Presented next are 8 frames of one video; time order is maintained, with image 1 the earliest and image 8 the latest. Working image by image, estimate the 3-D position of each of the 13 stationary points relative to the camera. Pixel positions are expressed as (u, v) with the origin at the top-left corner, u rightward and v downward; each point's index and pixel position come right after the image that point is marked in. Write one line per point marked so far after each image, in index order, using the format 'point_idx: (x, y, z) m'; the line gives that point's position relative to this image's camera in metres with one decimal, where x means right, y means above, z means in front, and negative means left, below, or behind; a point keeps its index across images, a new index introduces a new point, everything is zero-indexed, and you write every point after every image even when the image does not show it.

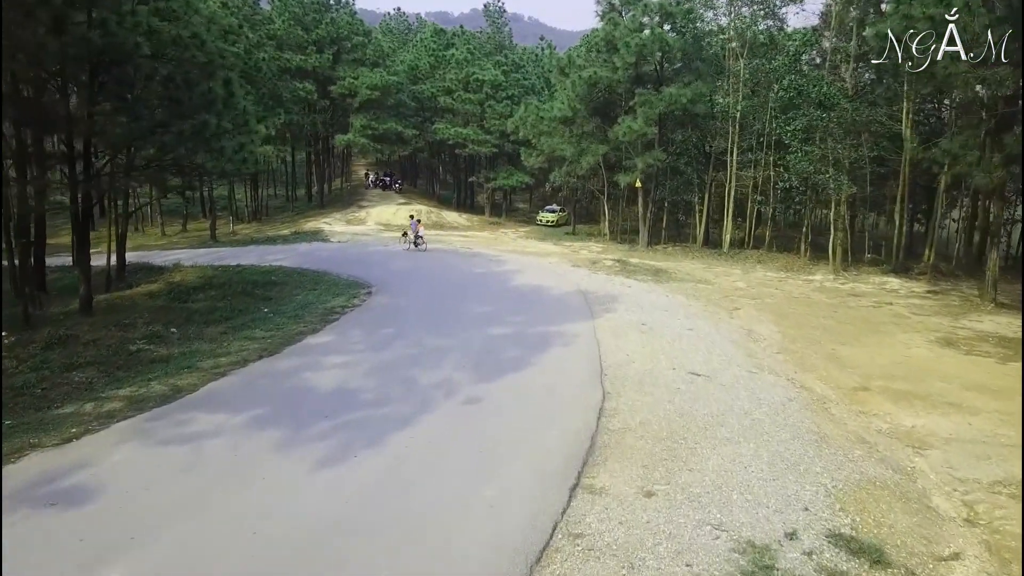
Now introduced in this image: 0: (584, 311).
0: (+1.1, -0.4, +11.6) m
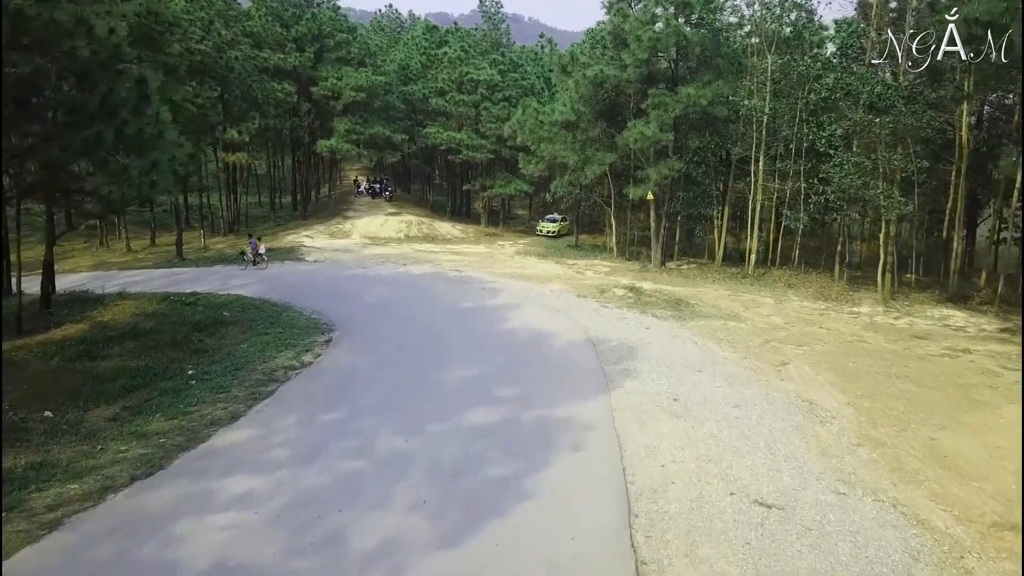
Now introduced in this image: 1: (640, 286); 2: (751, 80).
0: (+1.0, -1.0, +9.0) m
1: (+2.9, 0.0, +17.4) m
2: (+5.9, +5.1, +18.8) m
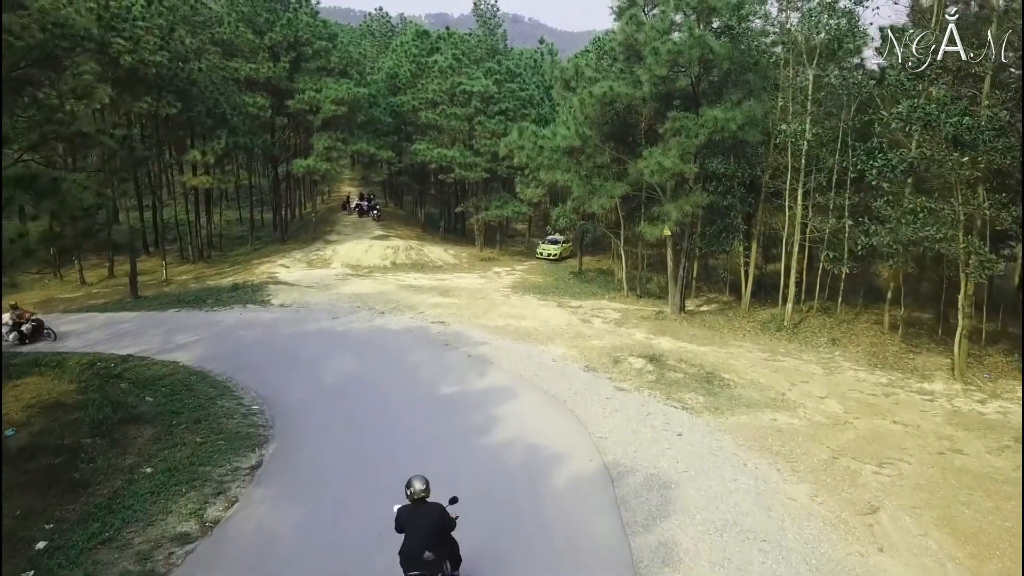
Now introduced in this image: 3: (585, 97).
0: (+0.9, -2.2, +6.2) m
1: (+2.8, -1.2, +14.6) m
2: (+5.8, +4.0, +16.0) m
3: (+1.6, +4.2, +16.7) m
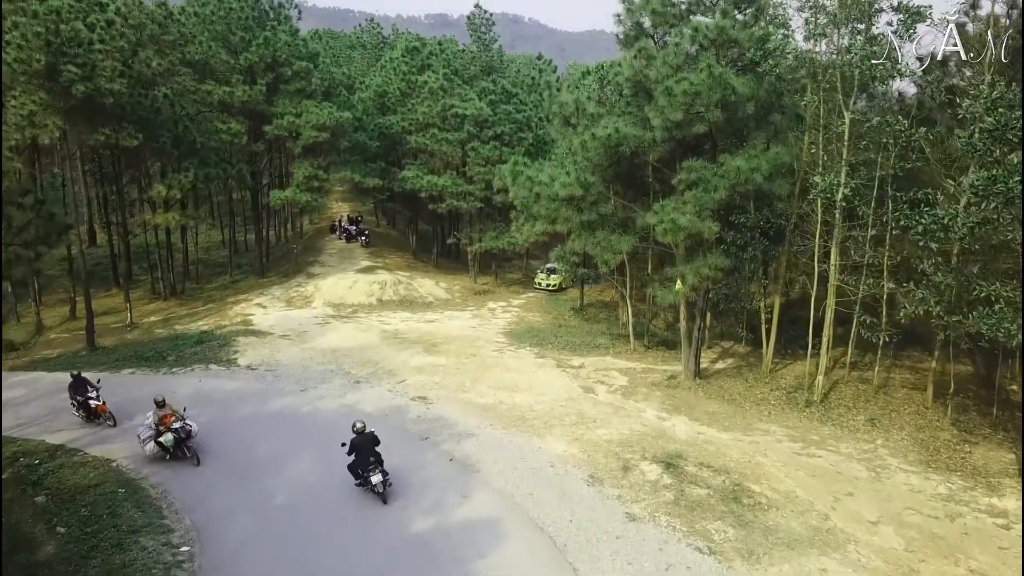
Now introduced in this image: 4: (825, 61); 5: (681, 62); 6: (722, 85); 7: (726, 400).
0: (+0.7, -3.6, +4.2) m
1: (+2.7, -2.5, +12.6) m
2: (+5.7, +2.6, +13.9) m
3: (+1.5, +2.9, +14.7) m
4: (+5.7, +4.1, +13.7) m
5: (+3.0, +4.1, +13.7) m
6: (+3.6, +3.5, +12.9) m
7: (+4.3, -2.2, +15.2) m
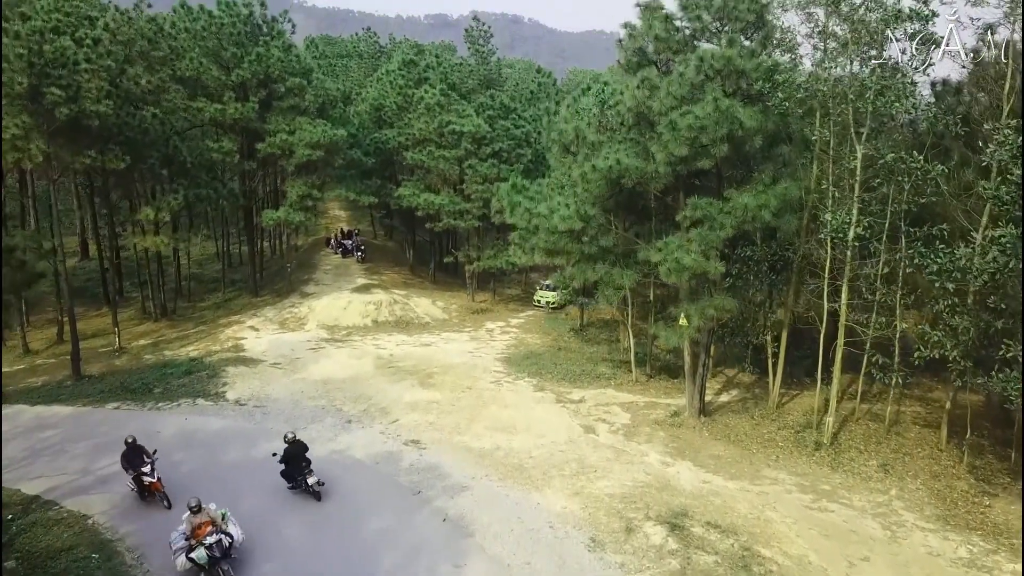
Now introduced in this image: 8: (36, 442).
0: (+0.7, -4.3, +3.6) m
1: (+2.6, -3.2, +12.0) m
2: (+5.6, +1.9, +13.3) m
3: (+1.4, +2.2, +14.1) m
4: (+5.7, +3.4, +13.2) m
5: (+3.0, +3.4, +13.1) m
6: (+3.5, +2.7, +12.3) m
7: (+4.3, -3.0, +14.7) m
8: (-9.4, -3.0, +15.0) m
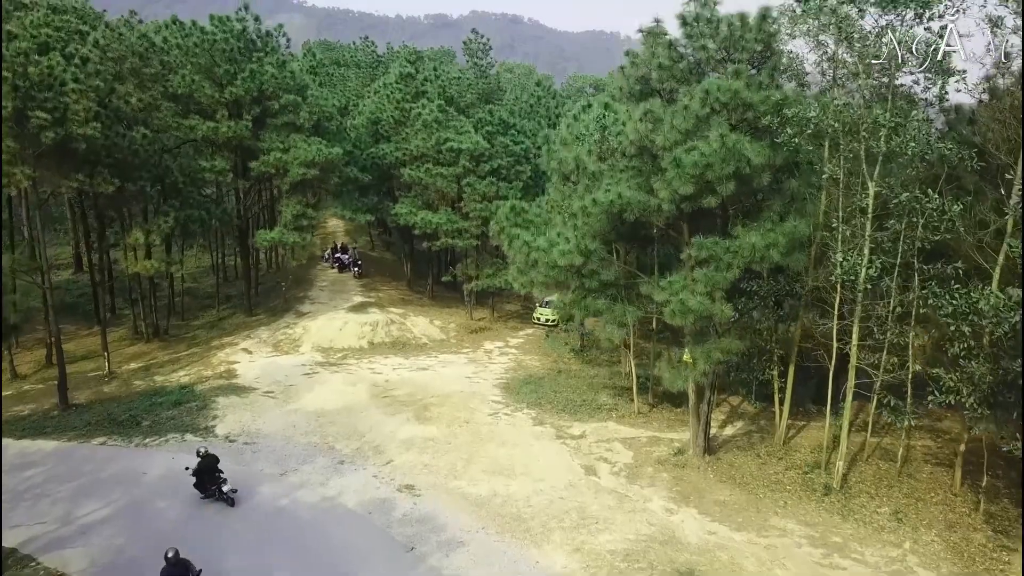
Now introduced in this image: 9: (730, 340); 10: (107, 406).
0: (+0.6, -5.0, +3.1) m
1: (+2.6, -3.9, +11.5) m
2: (+5.6, +1.2, +12.8) m
3: (+1.4, +1.5, +13.6) m
4: (+5.6, +2.7, +12.7) m
5: (+3.0, +2.7, +12.6) m
6: (+3.5, +2.1, +11.8) m
7: (+4.2, -3.6, +14.1) m
8: (-9.5, -3.7, +14.5) m
9: (+3.7, -0.9, +12.7) m
10: (-10.2, -3.0, +19.2) m
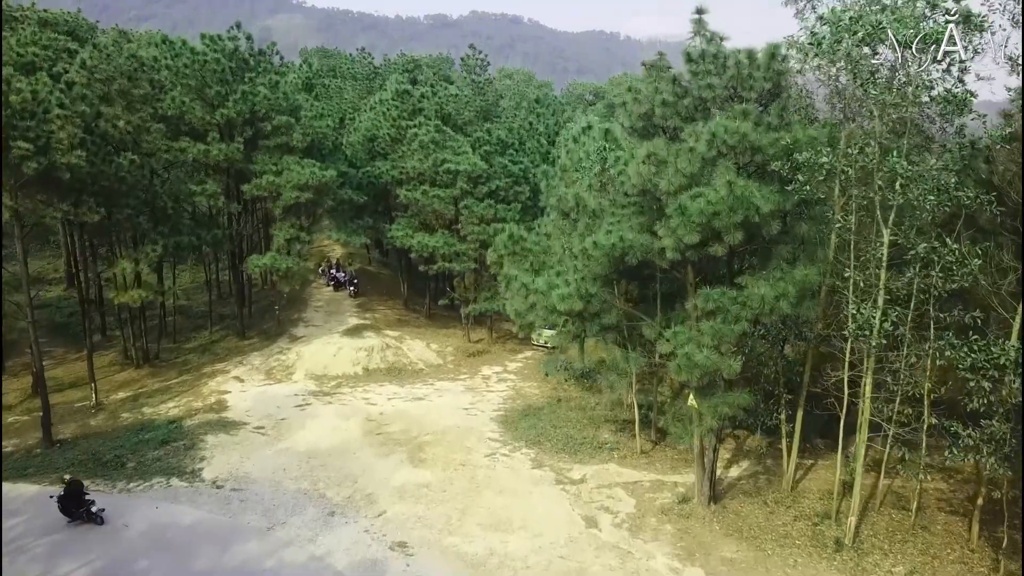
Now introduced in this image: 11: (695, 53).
0: (+0.6, -5.8, +2.5) m
1: (+2.5, -4.7, +10.9) m
2: (+5.5, +0.4, +12.2) m
3: (+1.3, +0.7, +13.0) m
4: (+5.6, +1.9, +12.1) m
5: (+2.9, +1.9, +12.0) m
6: (+3.4, +1.2, +11.2) m
7: (+4.2, -4.5, +13.6) m
8: (-9.5, -4.5, +13.9) m
9: (+3.6, -1.7, +12.1) m
10: (-10.3, -3.8, +18.6) m
11: (+3.0, +3.9, +12.6) m
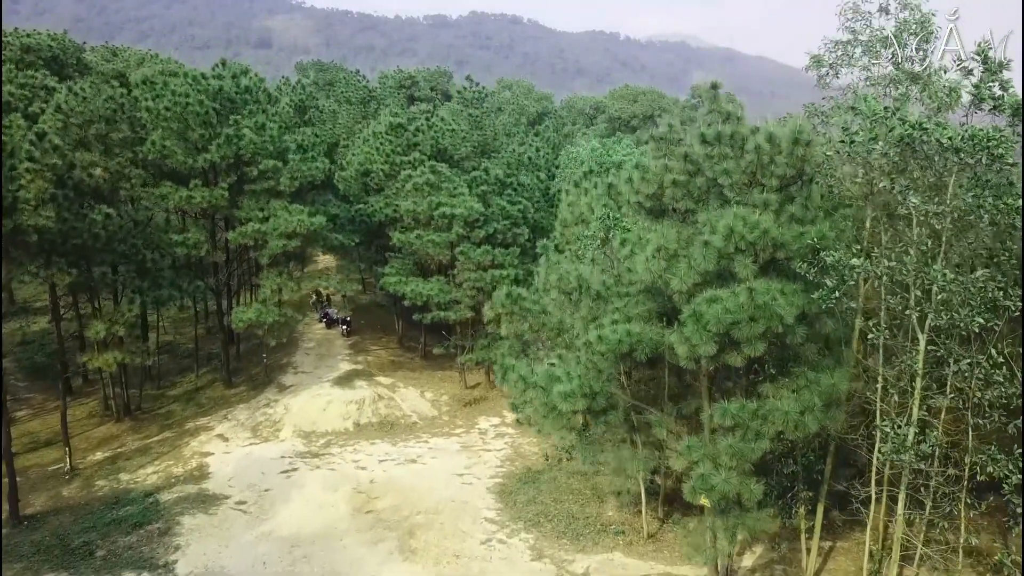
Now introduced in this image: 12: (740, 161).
0: (+0.6, -7.4, +1.4) m
1: (+2.5, -6.3, +9.8) m
2: (+5.5, -1.2, +11.1) m
3: (+1.3, -0.9, +11.9) m
4: (+5.5, +0.4, +10.9) m
5: (+2.9, +0.3, +10.9) m
6: (+3.4, -0.3, +10.1) m
7: (+4.1, -6.0, +12.4) m
8: (-9.6, -6.1, +12.8) m
9: (+3.6, -3.2, +11.0) m
10: (-10.3, -5.4, +17.4) m
11: (+3.0, +2.3, +11.5) m
12: (+3.4, +1.9, +11.3) m
